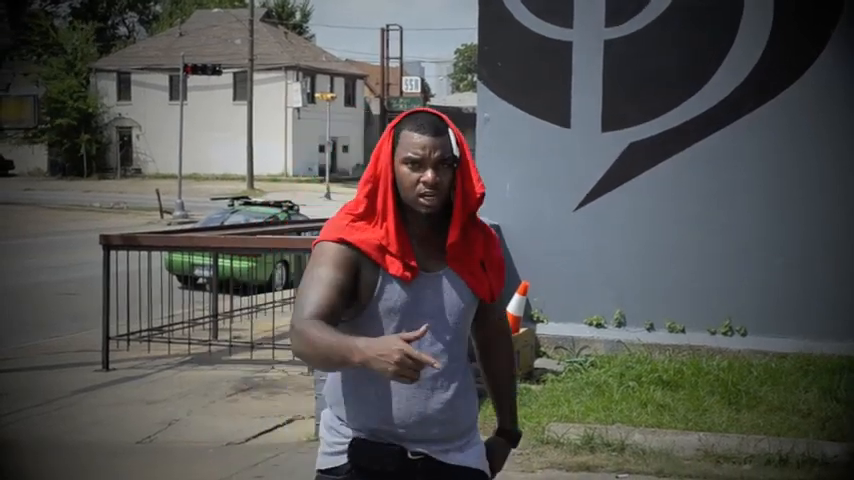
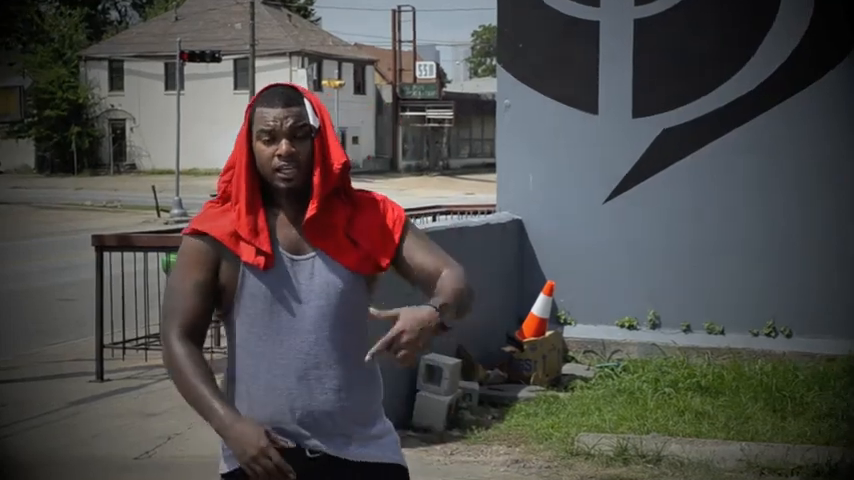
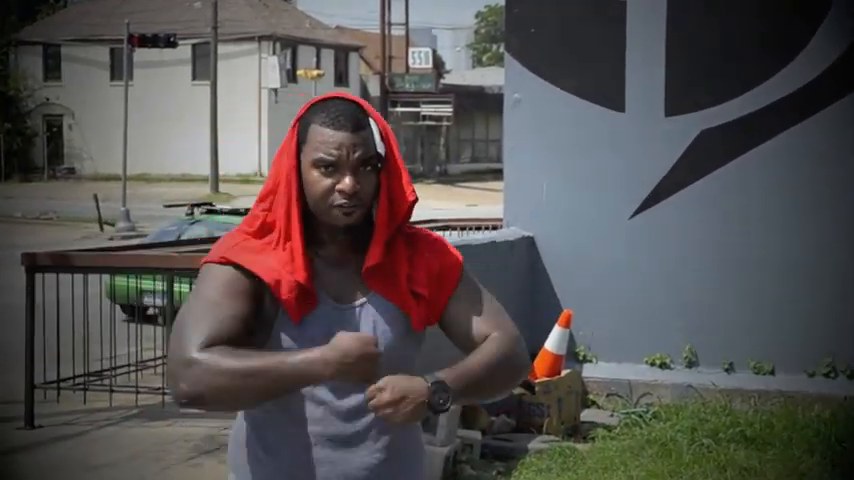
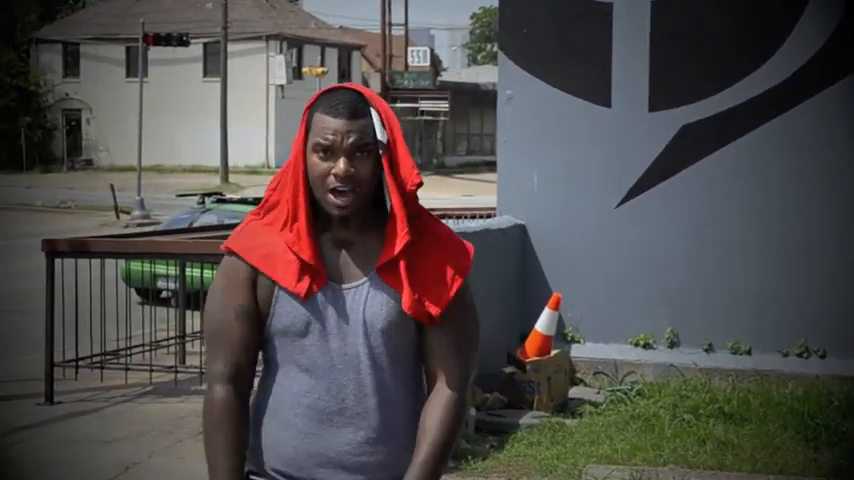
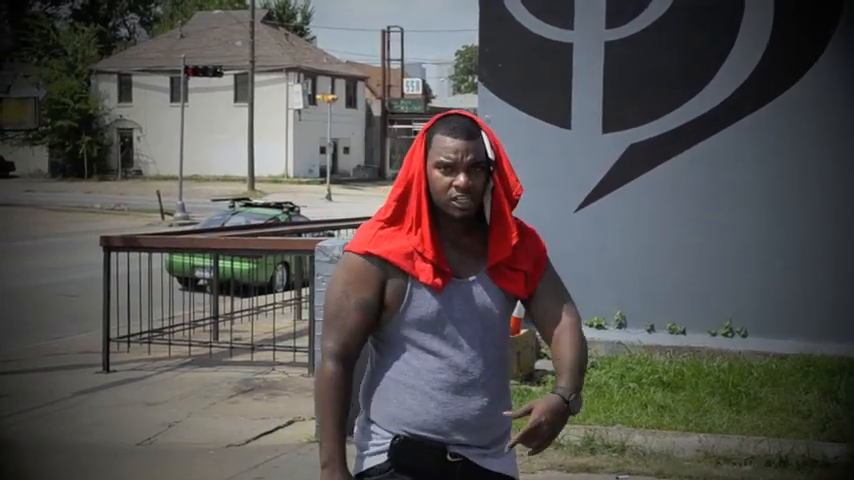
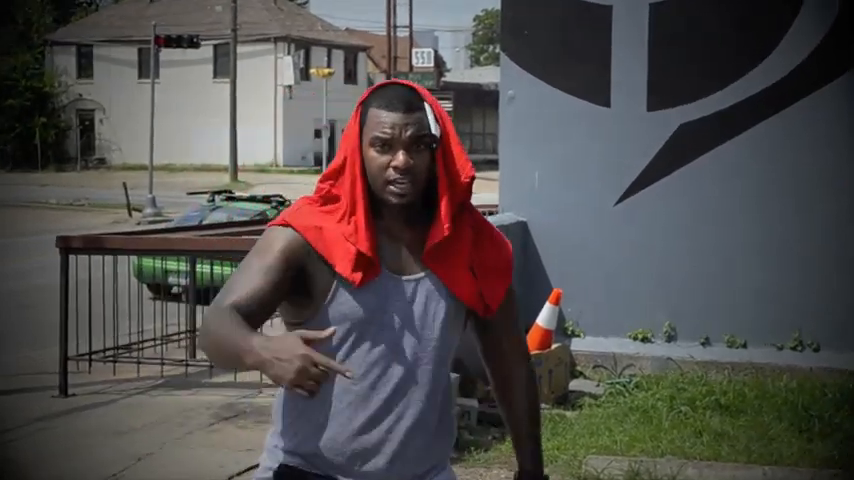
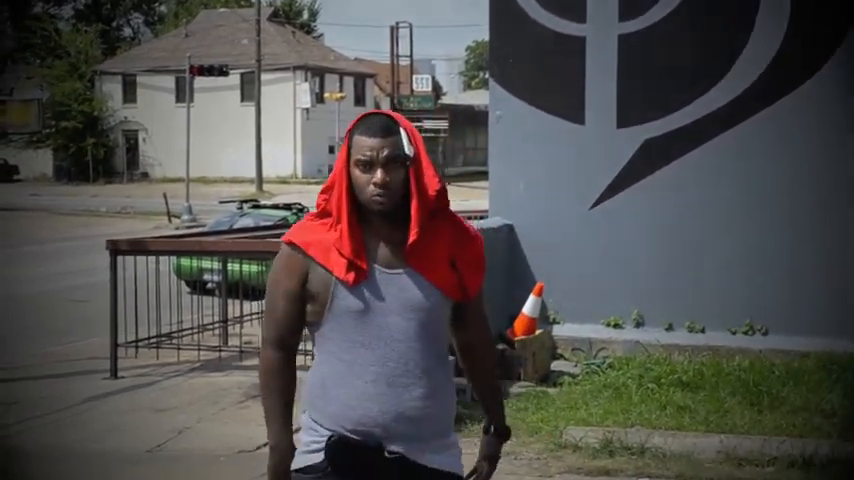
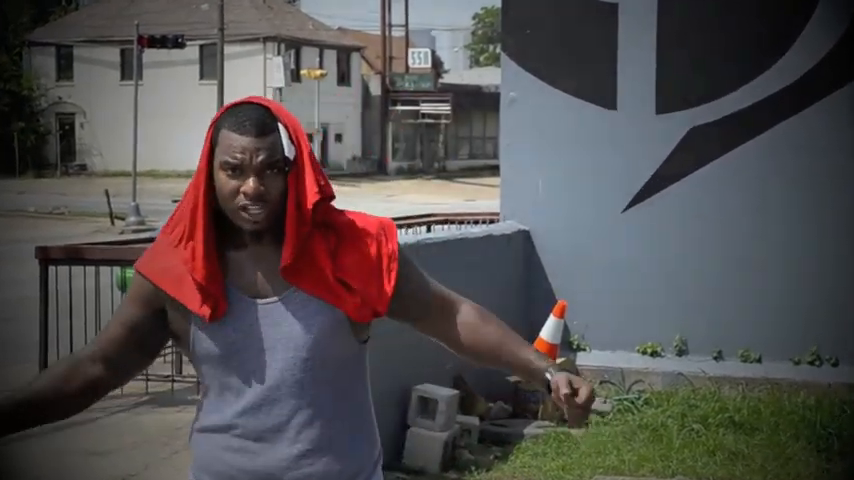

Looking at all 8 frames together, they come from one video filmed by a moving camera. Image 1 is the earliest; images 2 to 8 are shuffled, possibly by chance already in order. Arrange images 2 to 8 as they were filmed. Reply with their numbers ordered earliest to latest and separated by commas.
5, 7, 2, 6, 4, 8, 3
